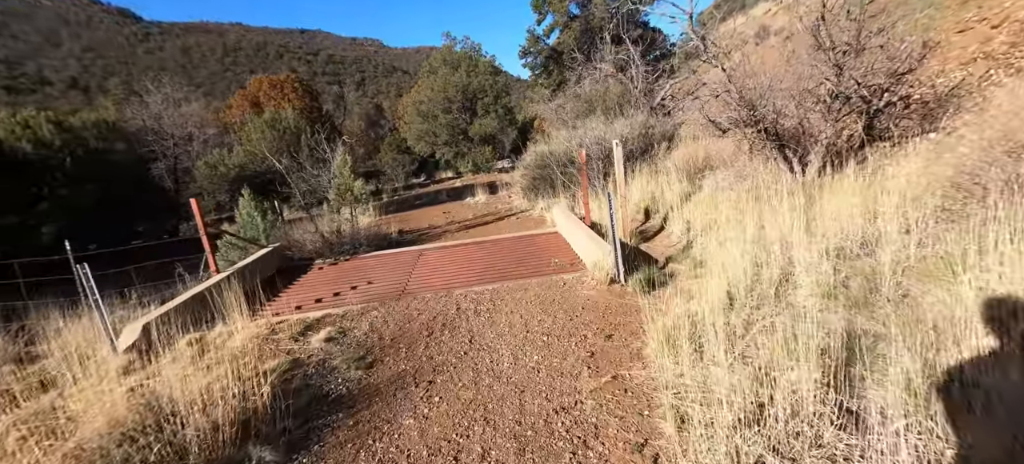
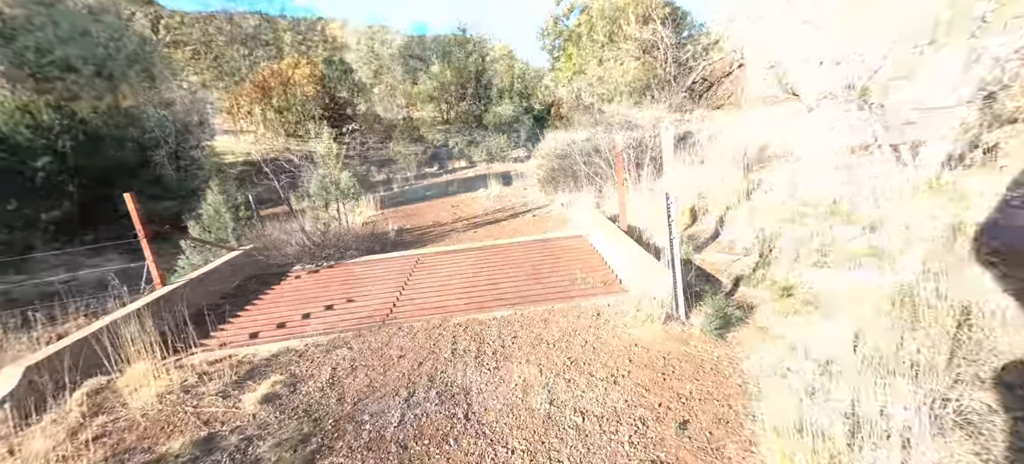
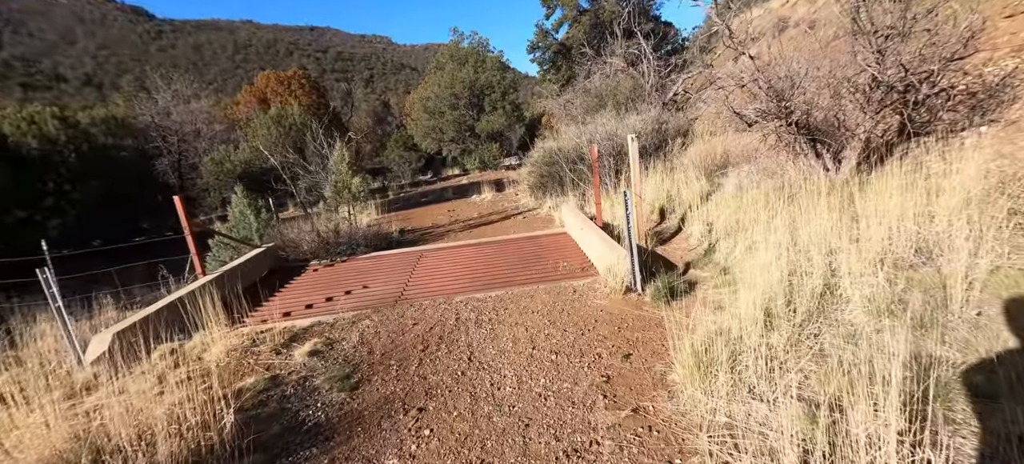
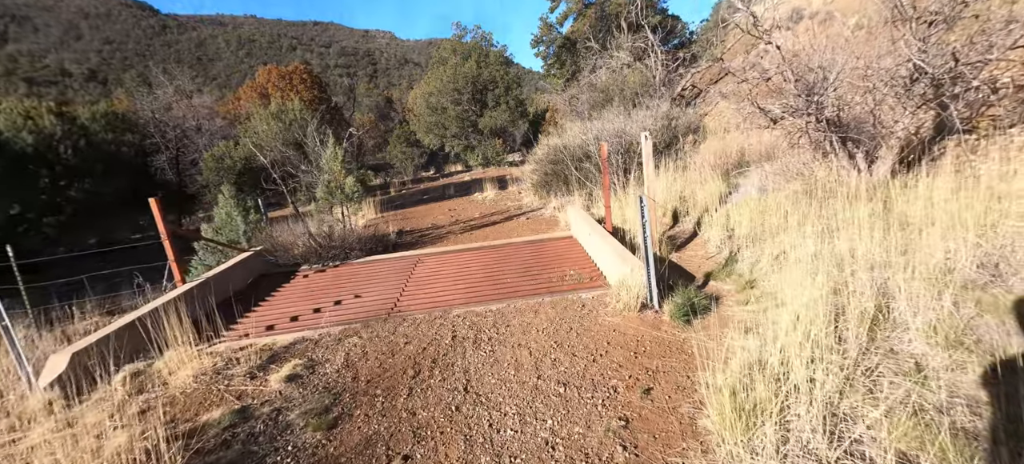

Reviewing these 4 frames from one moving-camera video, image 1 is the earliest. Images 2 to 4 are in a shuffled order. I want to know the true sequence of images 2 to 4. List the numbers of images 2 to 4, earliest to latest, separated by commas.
3, 4, 2
